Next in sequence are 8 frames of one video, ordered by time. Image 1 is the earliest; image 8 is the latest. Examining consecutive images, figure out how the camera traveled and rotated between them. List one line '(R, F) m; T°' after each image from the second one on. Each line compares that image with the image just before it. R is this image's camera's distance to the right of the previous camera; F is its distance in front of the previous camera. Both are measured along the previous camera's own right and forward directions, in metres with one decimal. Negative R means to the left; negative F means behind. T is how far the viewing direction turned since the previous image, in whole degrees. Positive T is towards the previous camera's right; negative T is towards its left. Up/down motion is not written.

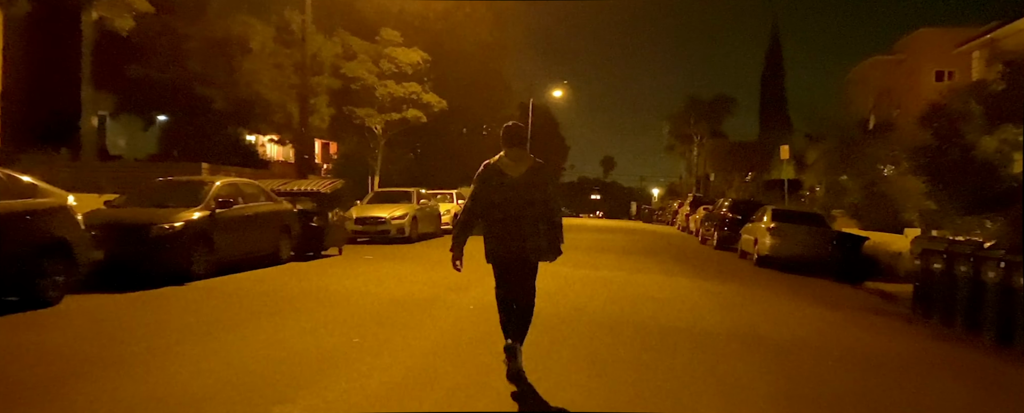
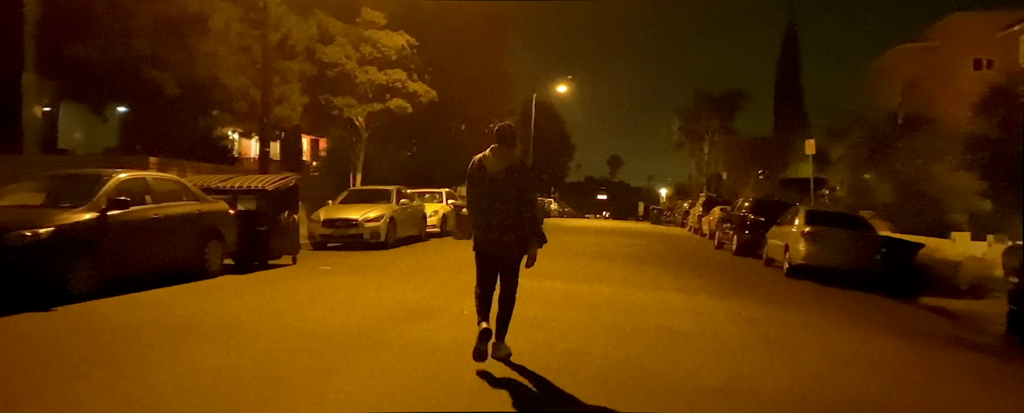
(+0.4, +2.3) m; -1°
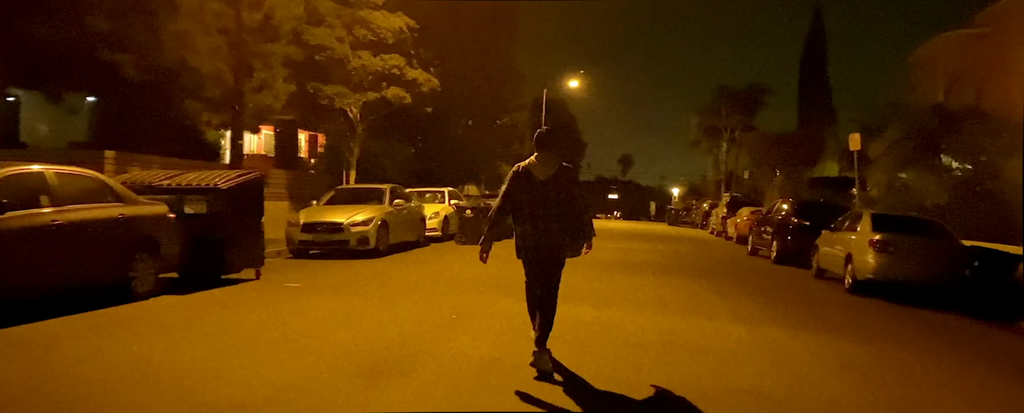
(0.0, +2.1) m; -1°
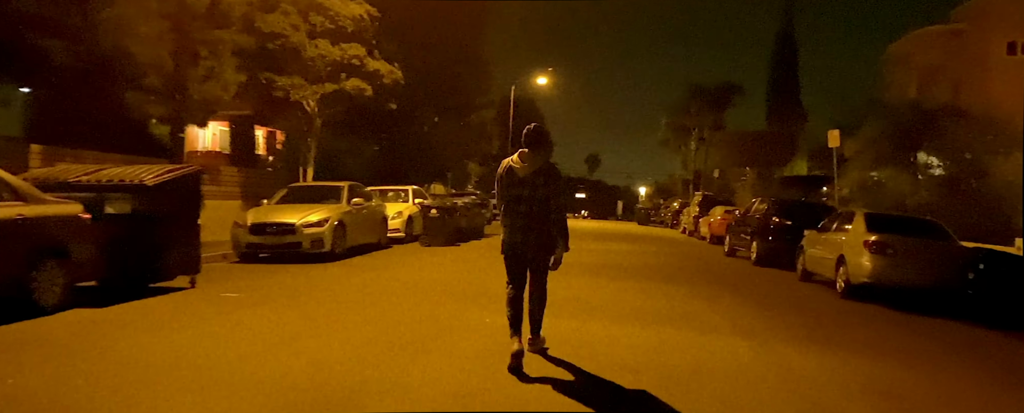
(-0.1, +1.0) m; +3°
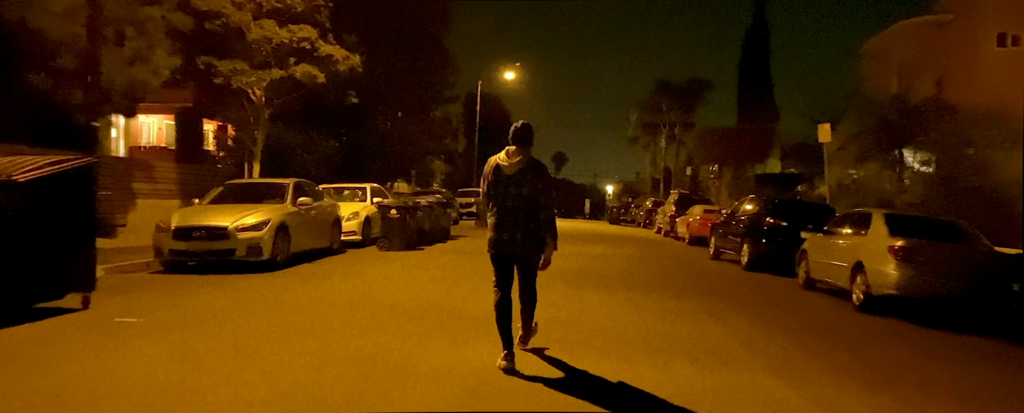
(-0.1, +1.6) m; +3°
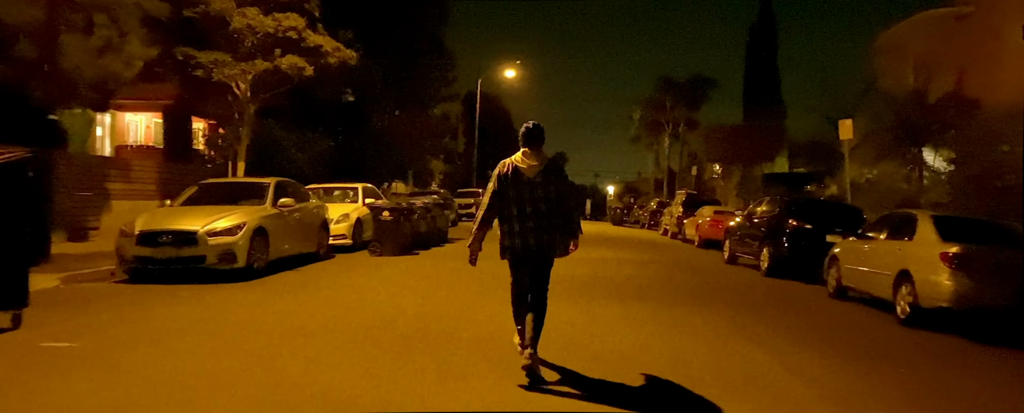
(0.0, +1.1) m; 0°
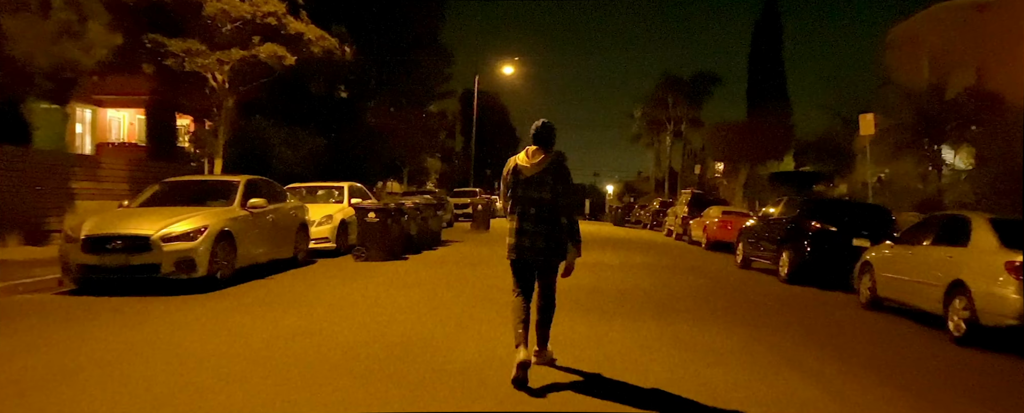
(0.0, +1.1) m; 0°
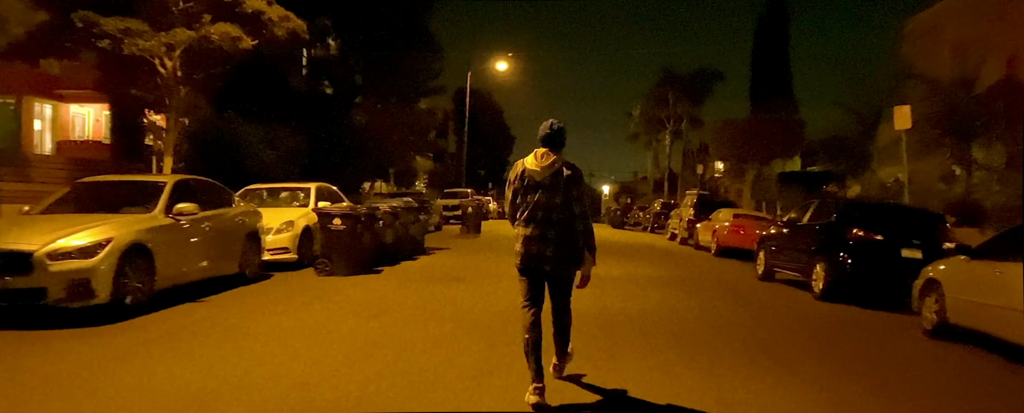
(+0.1, +1.8) m; +1°
